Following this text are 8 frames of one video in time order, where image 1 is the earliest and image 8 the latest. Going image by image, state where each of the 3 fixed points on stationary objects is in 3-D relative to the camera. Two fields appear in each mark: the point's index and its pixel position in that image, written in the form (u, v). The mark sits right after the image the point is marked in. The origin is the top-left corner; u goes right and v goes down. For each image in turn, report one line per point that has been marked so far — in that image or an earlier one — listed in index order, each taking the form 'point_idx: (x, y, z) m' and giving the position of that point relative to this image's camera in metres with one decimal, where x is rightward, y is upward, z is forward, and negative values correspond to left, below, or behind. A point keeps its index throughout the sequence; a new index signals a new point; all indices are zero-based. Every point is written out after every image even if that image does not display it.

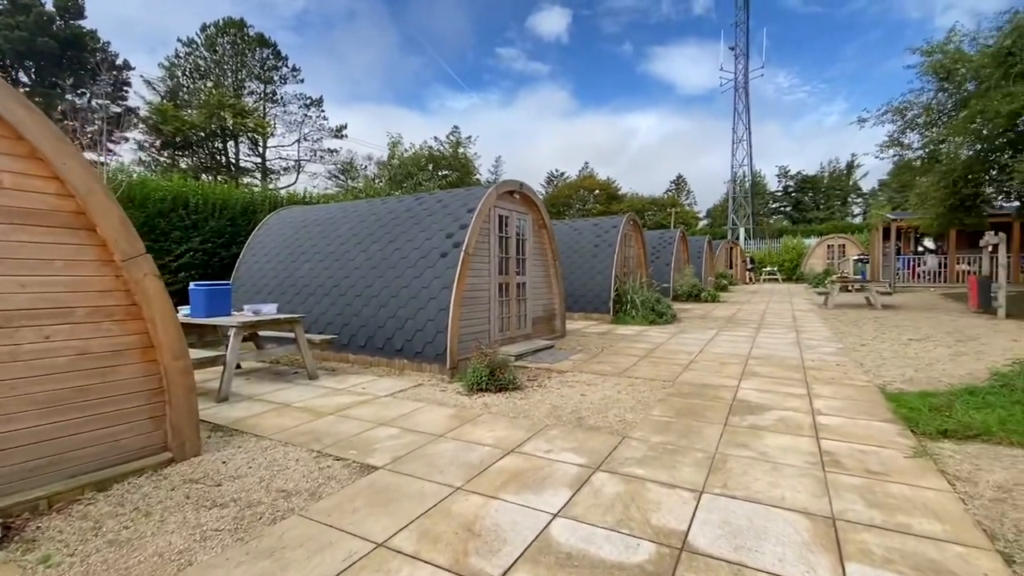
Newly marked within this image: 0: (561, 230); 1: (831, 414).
0: (+1.2, +1.5, +12.0) m
1: (+2.6, -1.0, +3.9) m
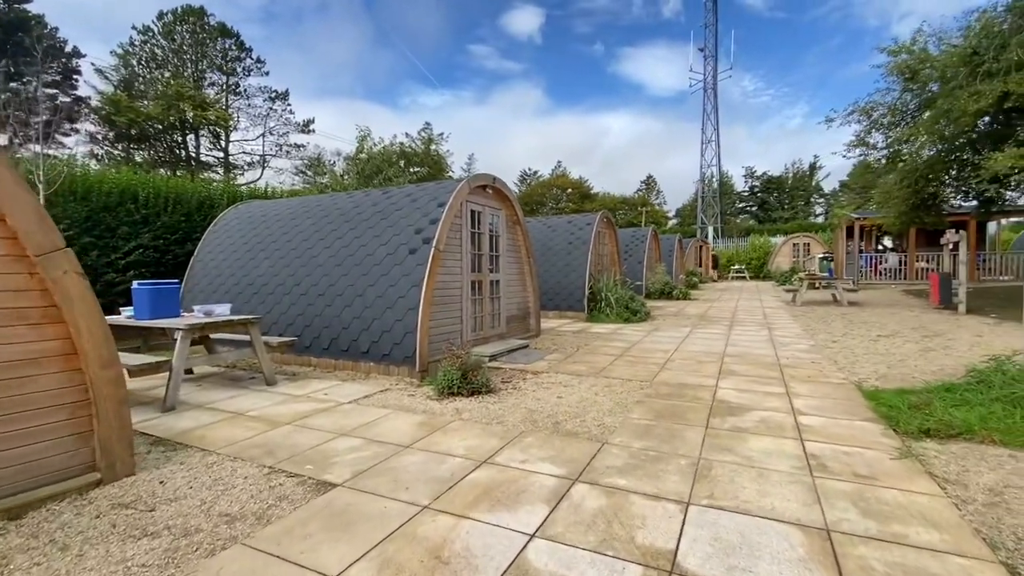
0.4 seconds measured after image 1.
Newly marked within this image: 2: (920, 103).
0: (+0.6, +1.5, +11.8) m
1: (+2.4, -1.0, +3.8) m
2: (+8.9, +4.0, +10.3) m
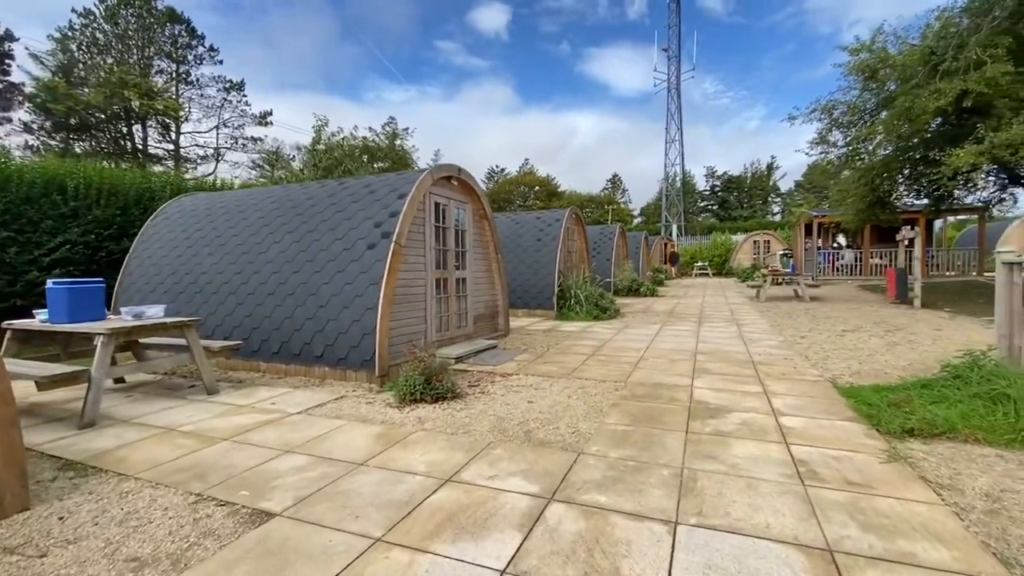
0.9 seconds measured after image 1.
0: (-0.2, +1.6, +11.5) m
1: (+2.2, -1.0, +3.6) m
2: (+8.2, +4.1, +10.5) m
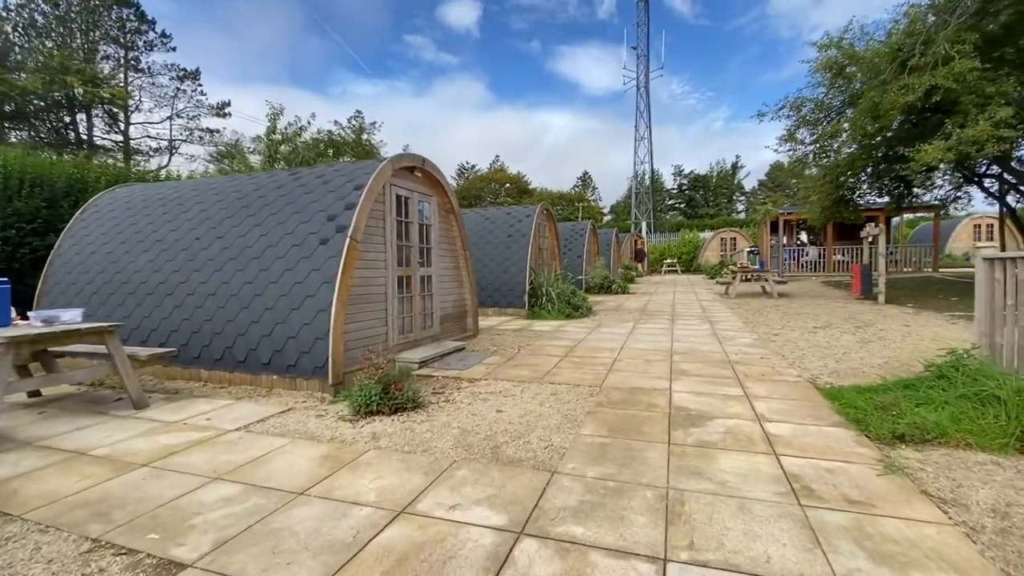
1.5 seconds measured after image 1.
0: (-1.0, +1.6, +11.1) m
1: (+1.9, -0.9, +3.4) m
2: (+7.5, +4.2, +10.6) m
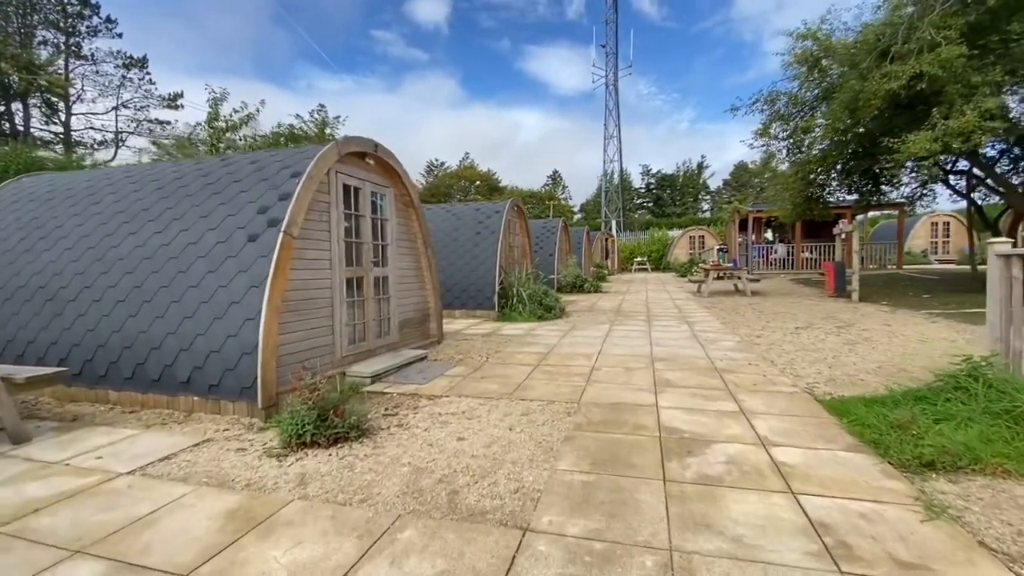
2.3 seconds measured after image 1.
0: (-1.7, +1.6, +10.4) m
1: (+1.7, -1.0, +3.0) m
2: (+6.8, +4.3, +10.5) m
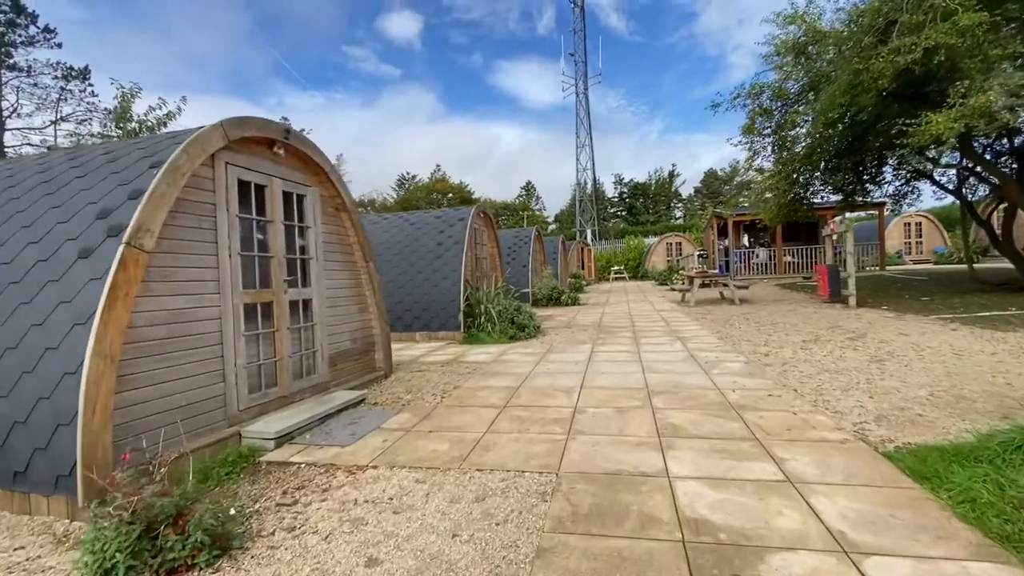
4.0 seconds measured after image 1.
0: (-2.3, +1.3, +9.3) m
1: (+1.5, -1.0, +1.9) m
2: (+6.0, +4.2, +9.8) m
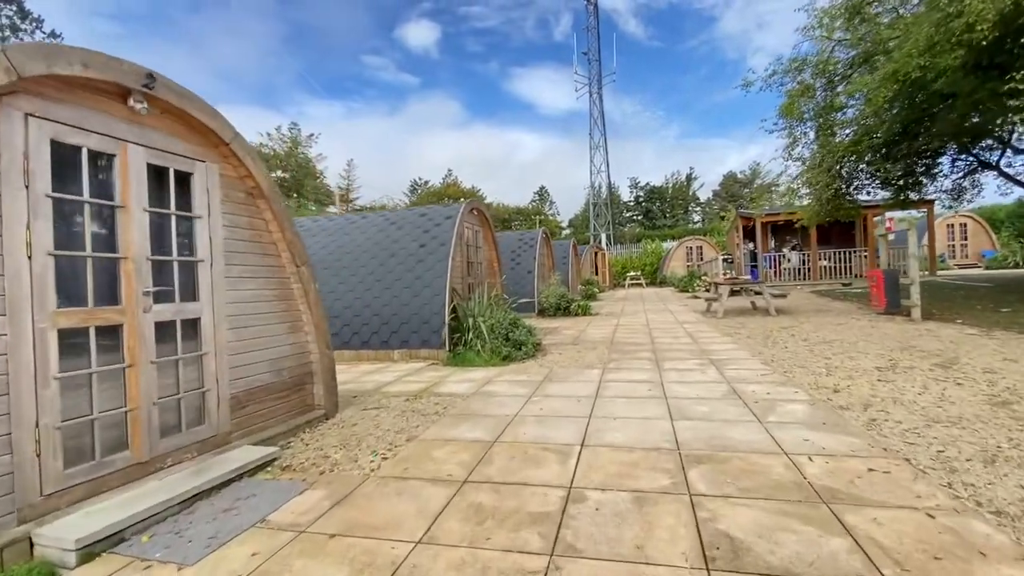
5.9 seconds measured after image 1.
0: (-2.3, +1.1, +8.0) m
1: (+1.2, -1.1, +0.6) m
2: (+6.0, +4.0, +8.3) m
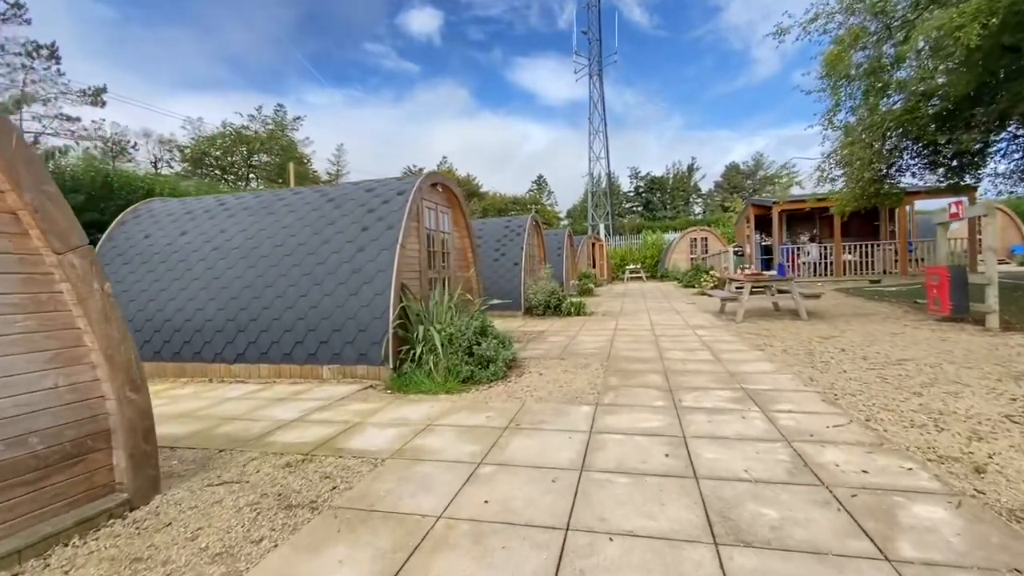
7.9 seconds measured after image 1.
0: (-2.7, +1.2, +6.4) m
1: (+0.8, -1.2, -1.0) m
2: (+5.7, +4.0, +6.7) m
